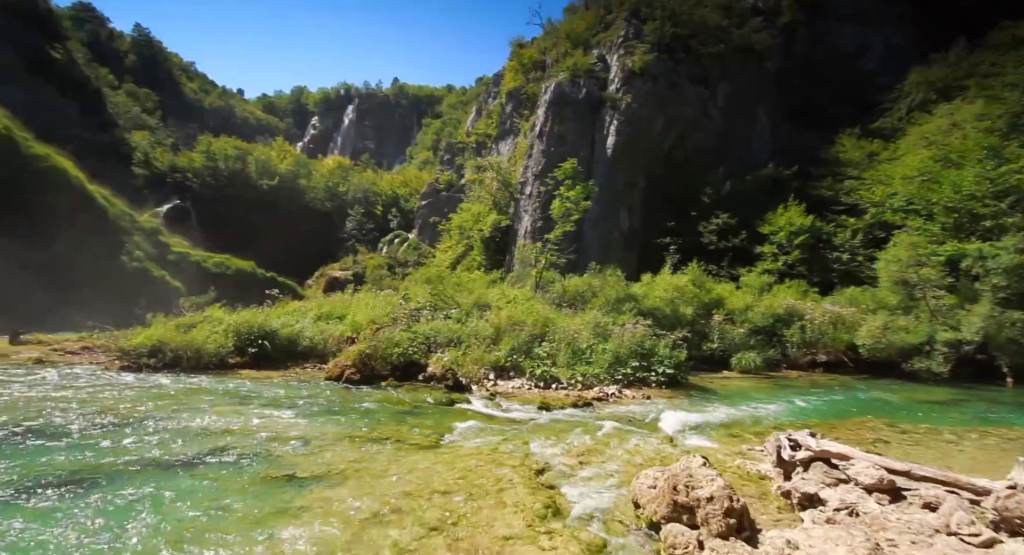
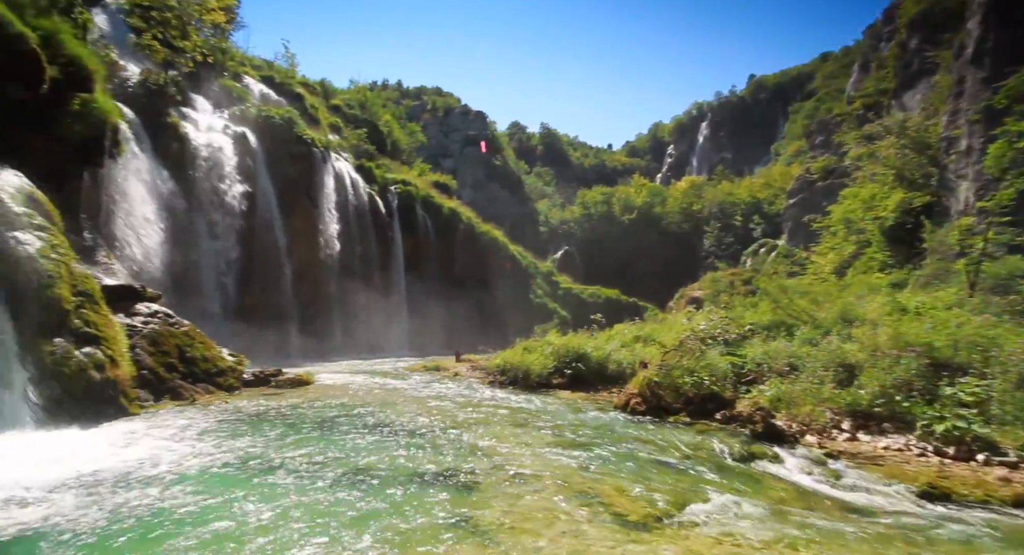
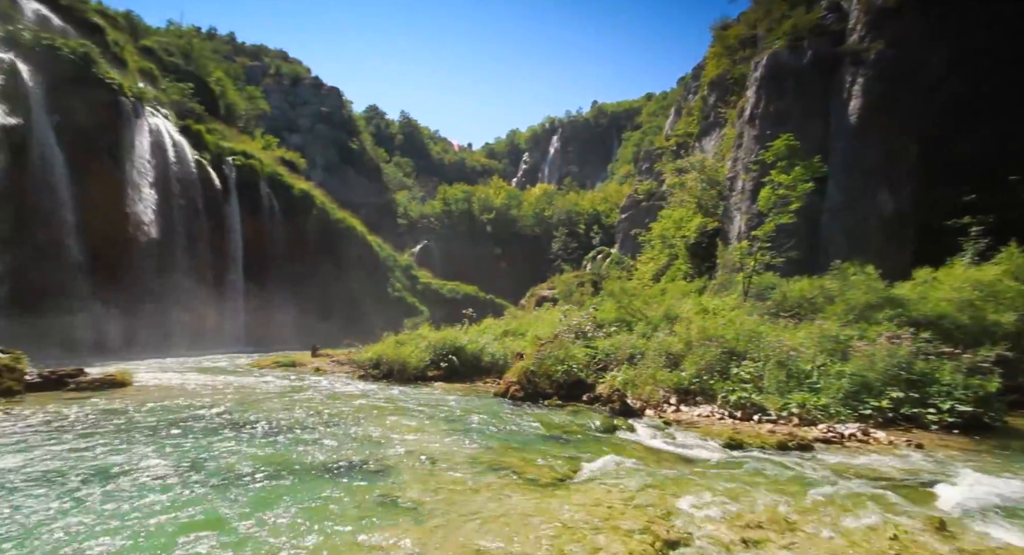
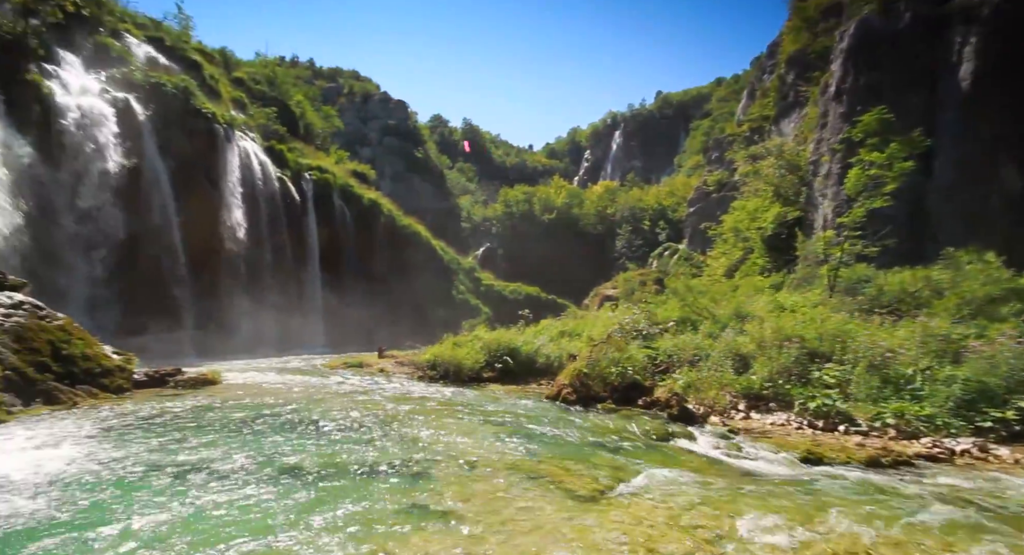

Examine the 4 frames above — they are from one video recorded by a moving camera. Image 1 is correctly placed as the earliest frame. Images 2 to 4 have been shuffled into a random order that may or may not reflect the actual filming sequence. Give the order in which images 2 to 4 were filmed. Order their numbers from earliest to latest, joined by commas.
3, 4, 2
